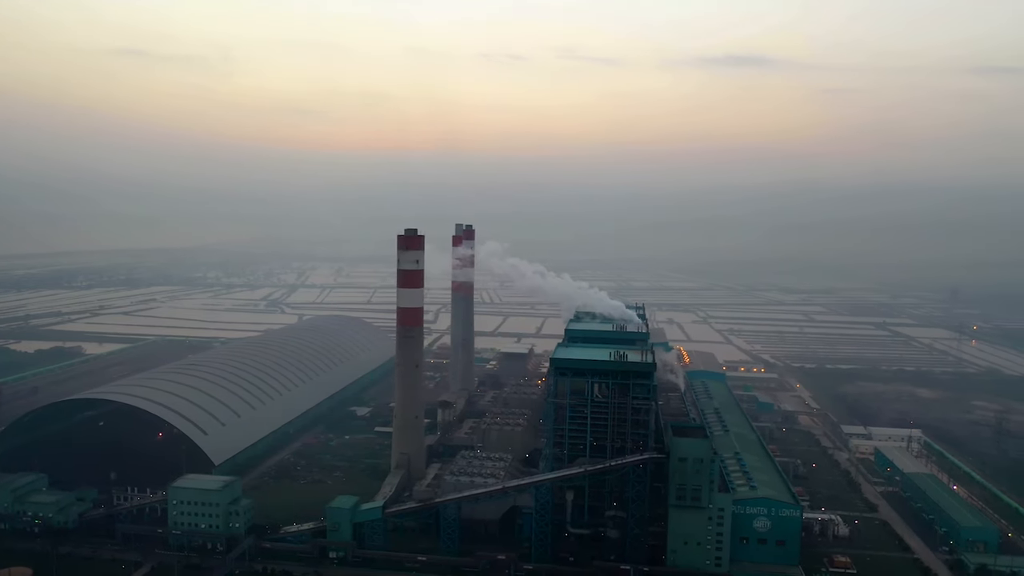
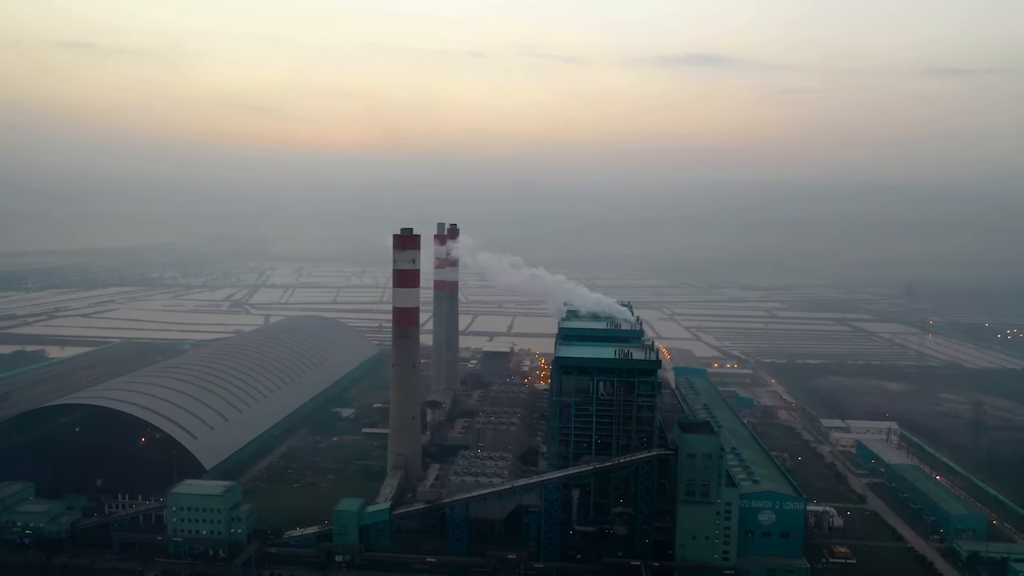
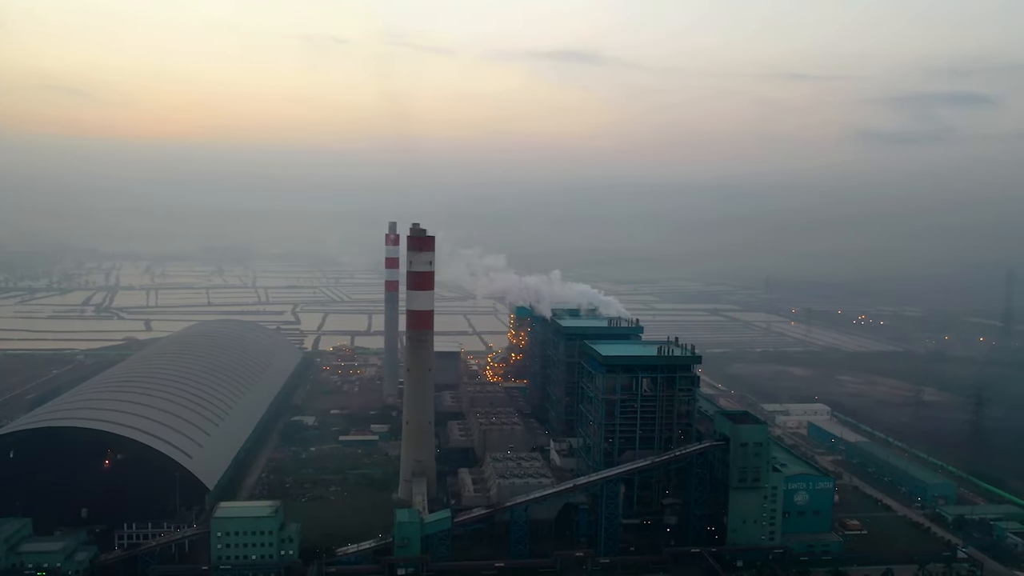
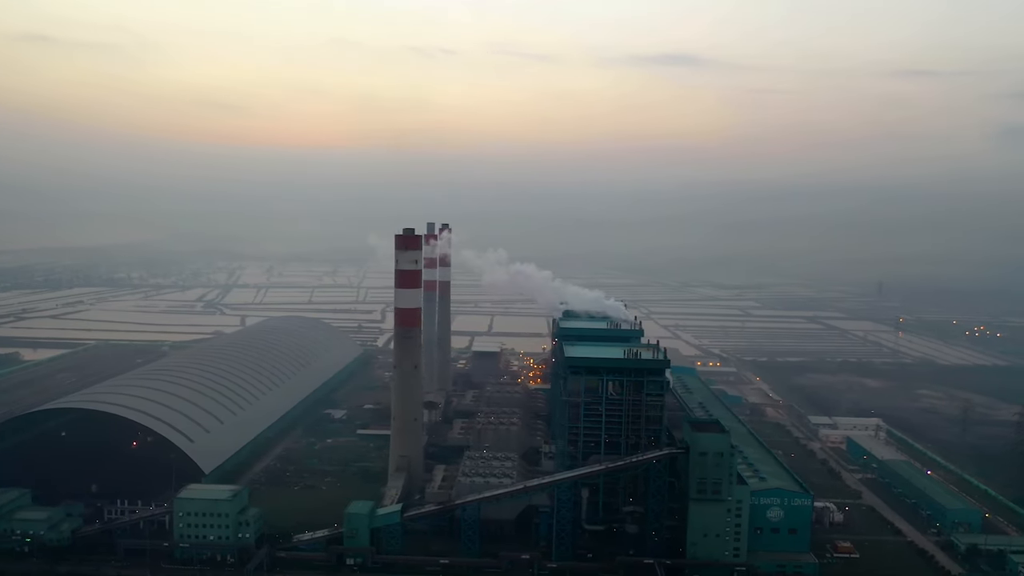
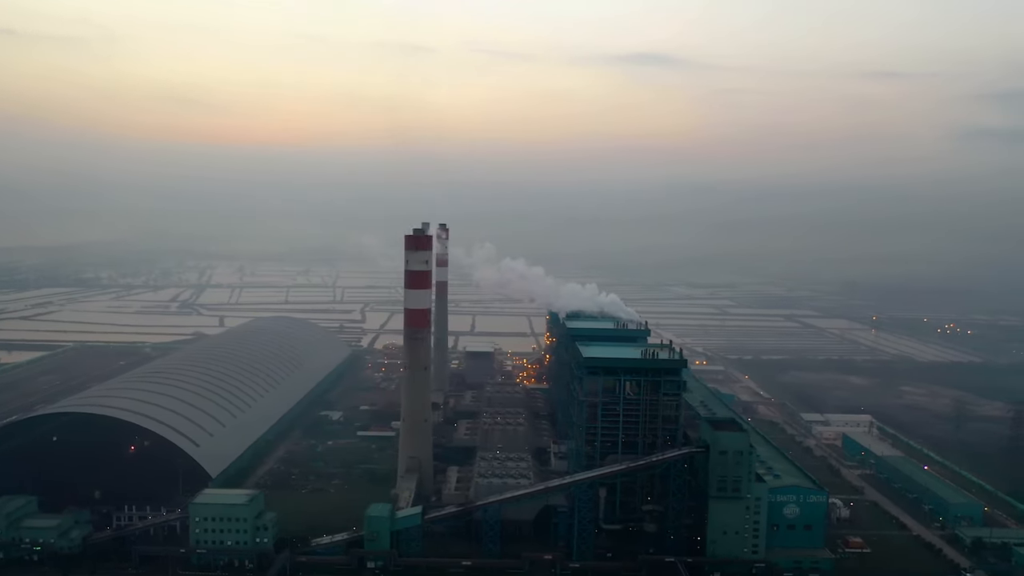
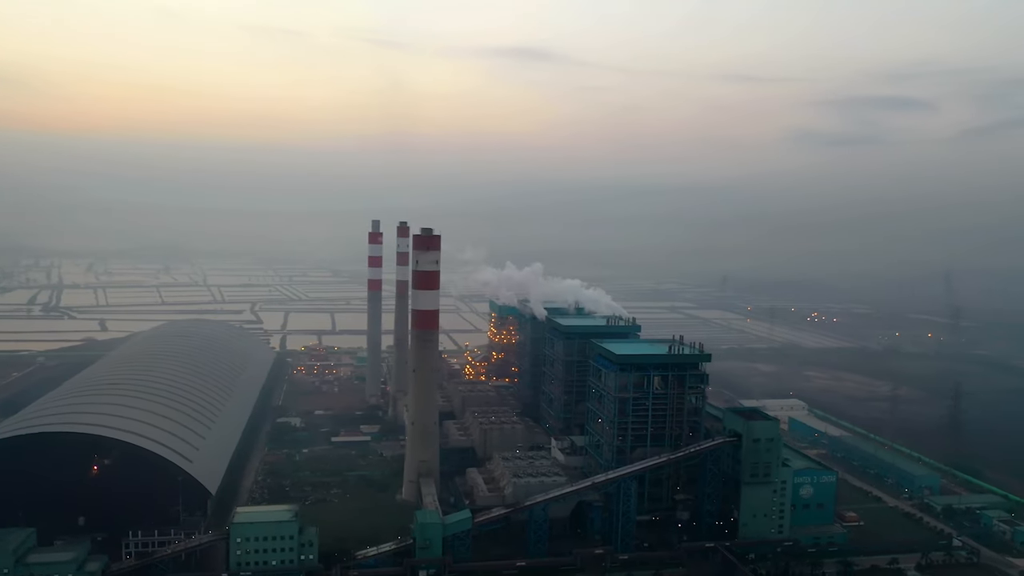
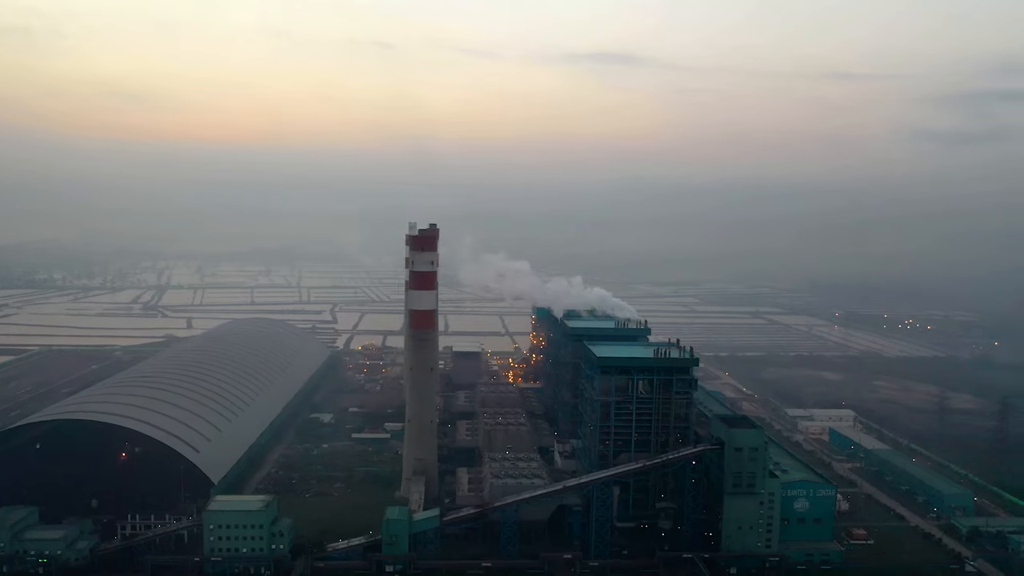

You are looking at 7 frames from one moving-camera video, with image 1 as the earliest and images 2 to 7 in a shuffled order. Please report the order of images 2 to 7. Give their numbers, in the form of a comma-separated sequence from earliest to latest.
2, 4, 5, 7, 3, 6
